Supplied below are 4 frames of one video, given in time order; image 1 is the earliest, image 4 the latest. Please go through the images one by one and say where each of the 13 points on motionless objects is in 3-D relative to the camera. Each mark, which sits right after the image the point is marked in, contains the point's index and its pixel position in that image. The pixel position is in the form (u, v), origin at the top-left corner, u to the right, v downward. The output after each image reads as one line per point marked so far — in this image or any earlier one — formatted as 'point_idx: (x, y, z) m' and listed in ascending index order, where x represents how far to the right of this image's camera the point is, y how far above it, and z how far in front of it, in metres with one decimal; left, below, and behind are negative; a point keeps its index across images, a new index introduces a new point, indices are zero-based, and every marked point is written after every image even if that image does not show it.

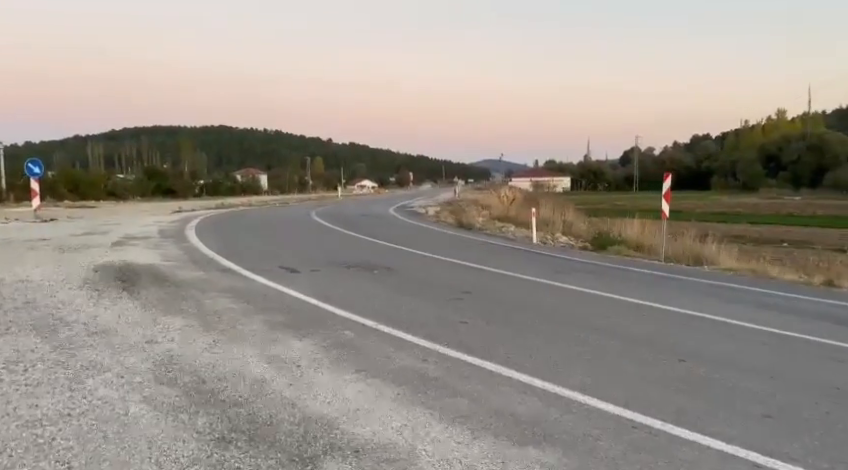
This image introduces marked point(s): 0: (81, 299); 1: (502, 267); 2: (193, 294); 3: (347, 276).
0: (-3.9, -0.7, +8.0) m
1: (+1.5, -0.6, +13.7) m
2: (-2.8, -0.7, +8.6) m
3: (-1.2, -0.6, +11.1) m
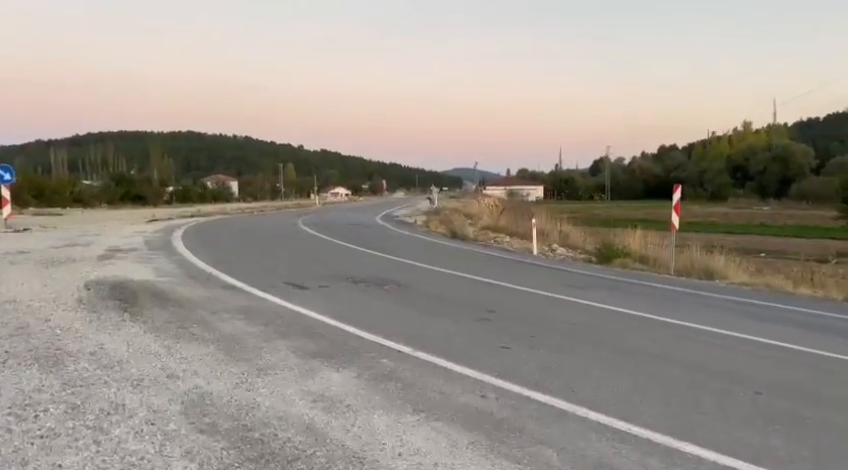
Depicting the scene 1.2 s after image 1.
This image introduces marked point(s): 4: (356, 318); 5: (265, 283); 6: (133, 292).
0: (-3.5, -0.9, +7.3) m
1: (+1.7, -0.8, +13.1) m
2: (-2.4, -0.9, +7.9) m
3: (-0.9, -0.8, +10.4) m
4: (-0.8, -1.0, +8.2) m
5: (-2.4, -0.8, +10.9) m
6: (-3.8, -0.8, +9.4) m
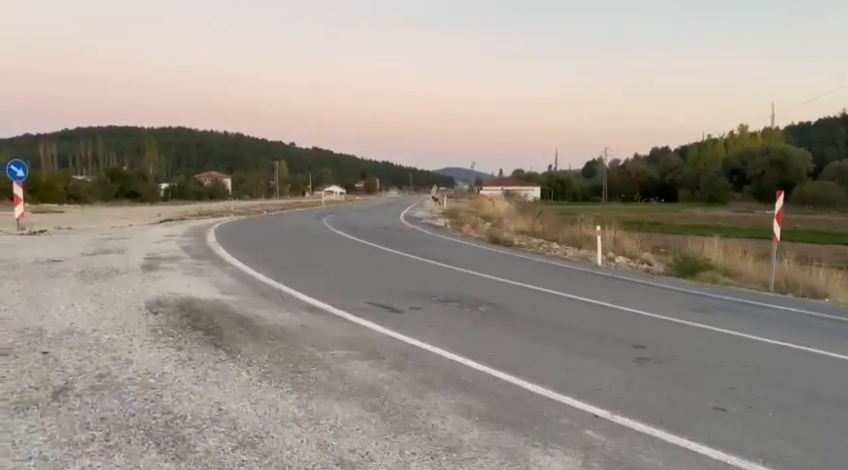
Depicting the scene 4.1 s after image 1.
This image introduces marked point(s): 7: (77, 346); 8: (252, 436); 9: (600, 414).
0: (-2.1, -1.1, +5.8) m
1: (+3.1, -1.0, +11.7) m
2: (-1.0, -1.1, +6.4) m
3: (+0.5, -1.0, +8.9) m
4: (+0.7, -1.2, +6.8) m
5: (-1.0, -0.9, +9.4) m
6: (-2.4, -0.9, +7.9) m
7: (-3.1, -1.0, +6.4) m
8: (-1.0, -1.2, +4.3) m
9: (+1.2, -1.3, +5.0) m
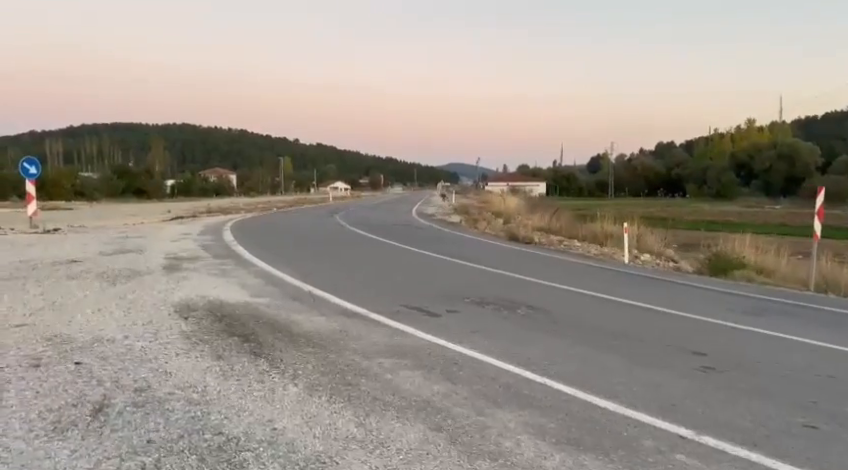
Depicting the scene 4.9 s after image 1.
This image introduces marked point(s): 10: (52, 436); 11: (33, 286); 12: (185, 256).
0: (-1.6, -1.1, +5.4) m
1: (+3.6, -1.0, +11.3) m
2: (-0.5, -1.1, +6.0) m
3: (+1.0, -1.0, +8.5) m
4: (+1.1, -1.2, +6.4) m
5: (-0.5, -0.9, +9.0) m
6: (-1.9, -0.9, +7.5) m
7: (-2.7, -1.0, +6.0) m
8: (-0.6, -1.2, +3.9) m
9: (+1.7, -1.3, +4.6) m
10: (-2.1, -1.1, +4.1) m
11: (-5.4, -0.7, +9.8) m
12: (-4.7, -0.4, +13.9) m
